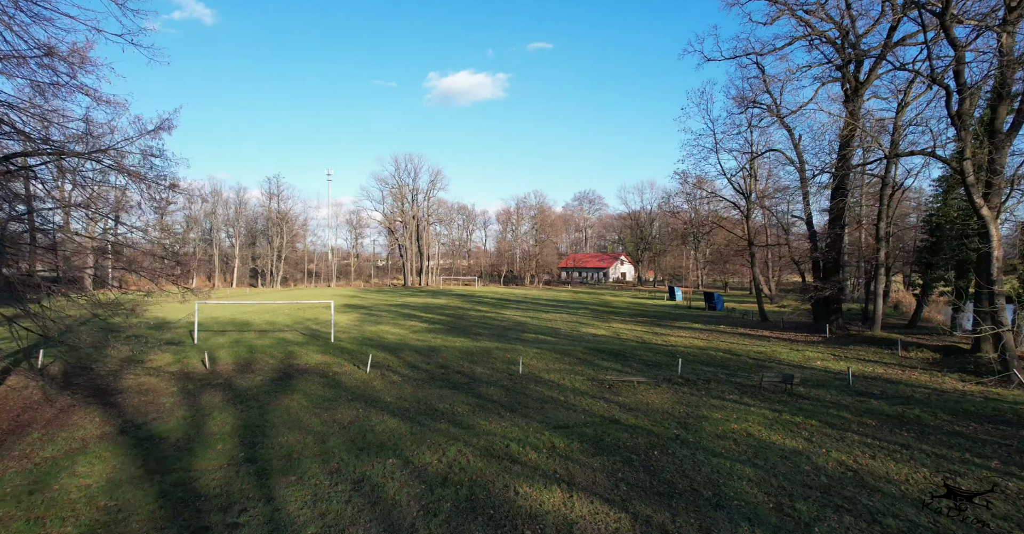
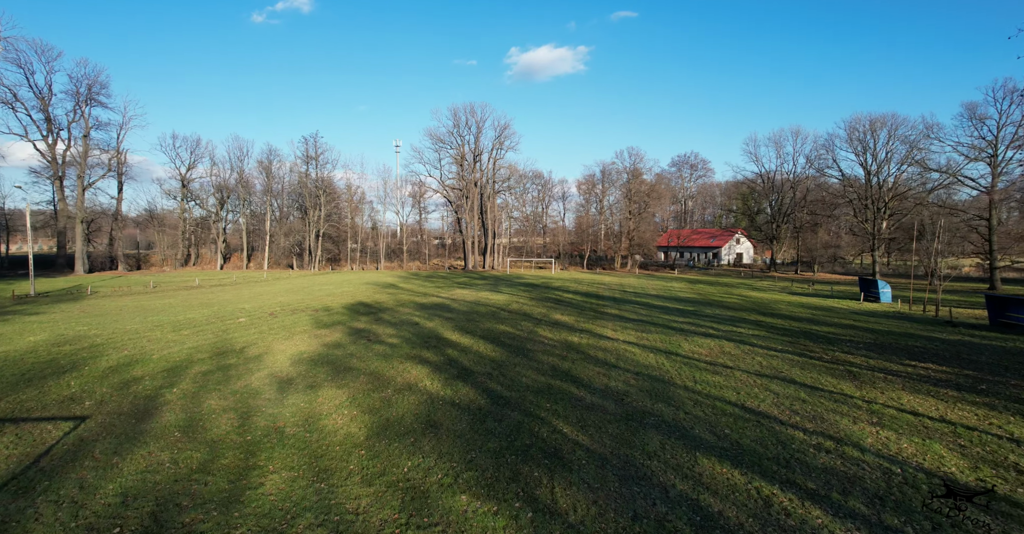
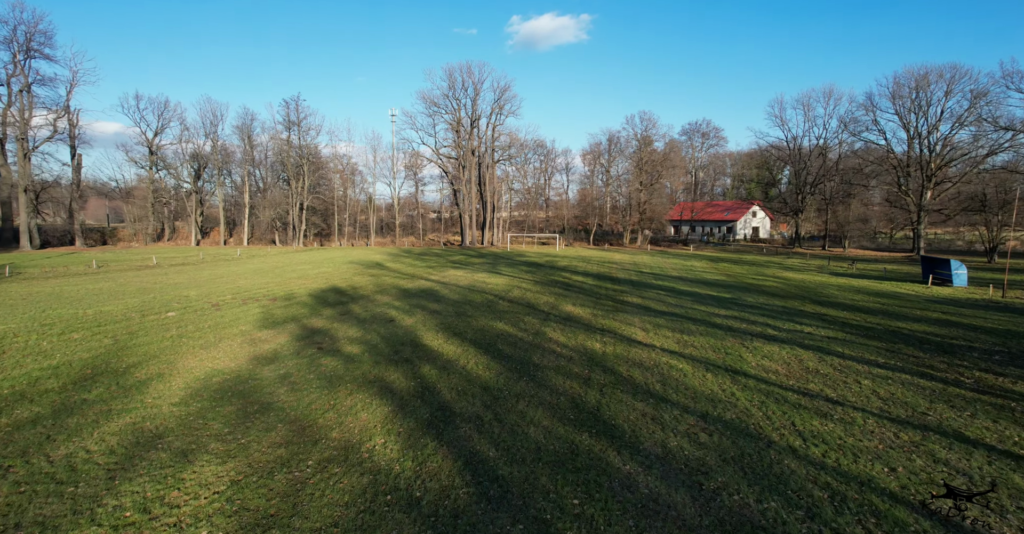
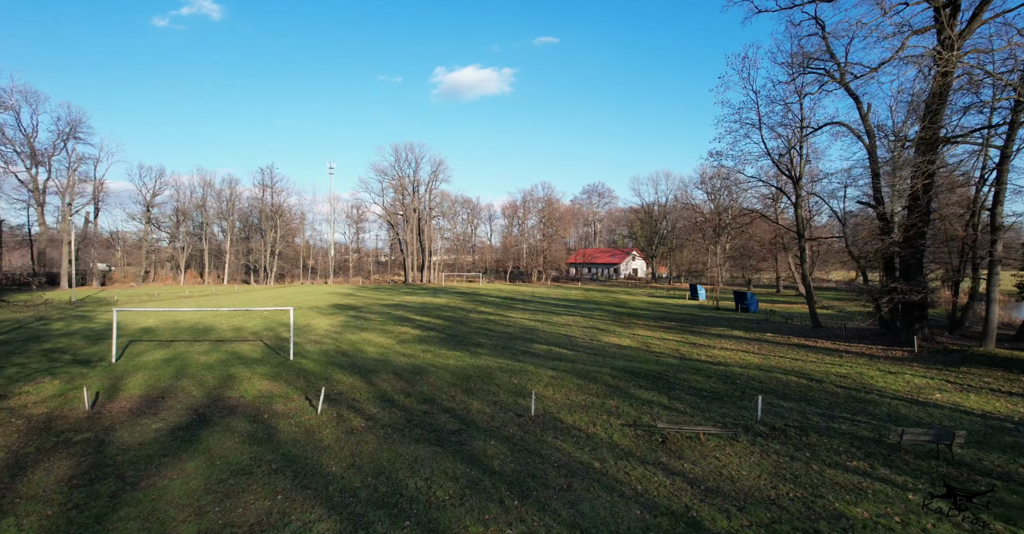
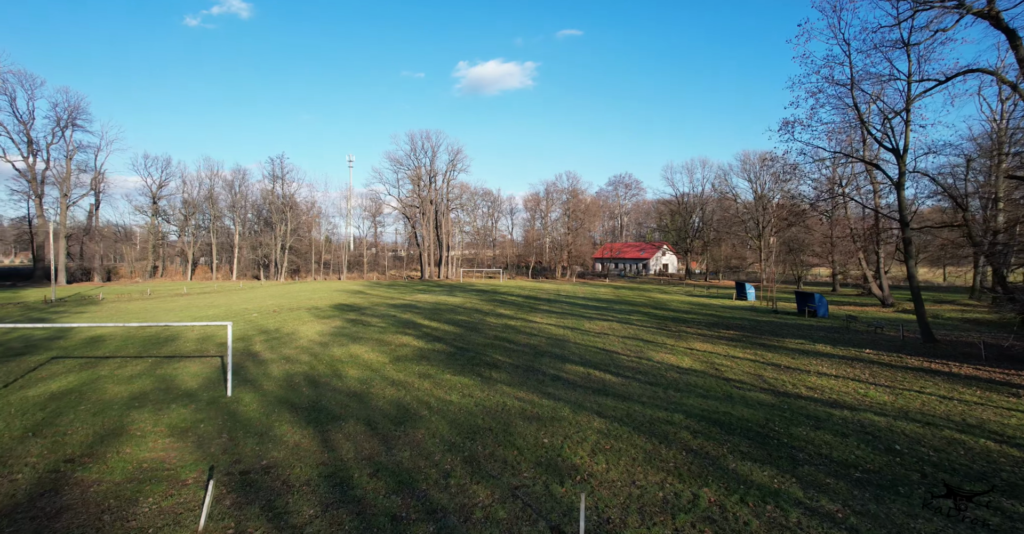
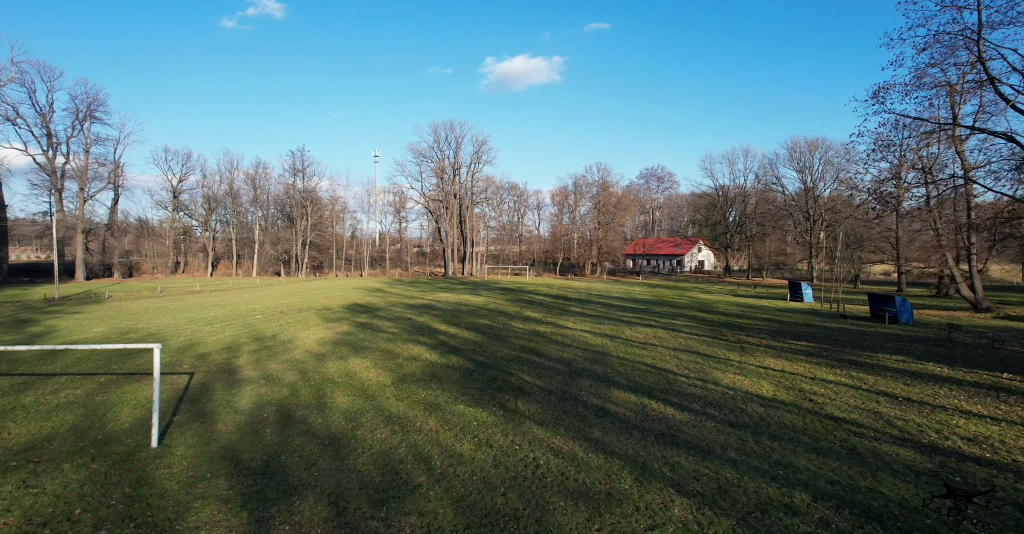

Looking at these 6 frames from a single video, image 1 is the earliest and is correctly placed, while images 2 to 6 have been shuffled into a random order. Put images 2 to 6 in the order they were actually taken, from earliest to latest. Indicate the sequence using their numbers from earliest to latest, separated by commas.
4, 5, 6, 2, 3
